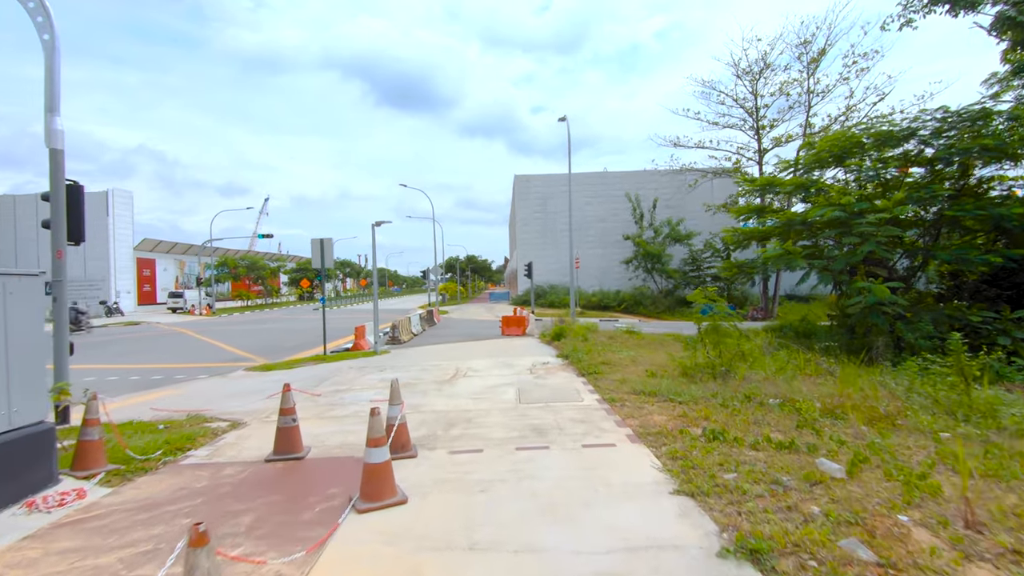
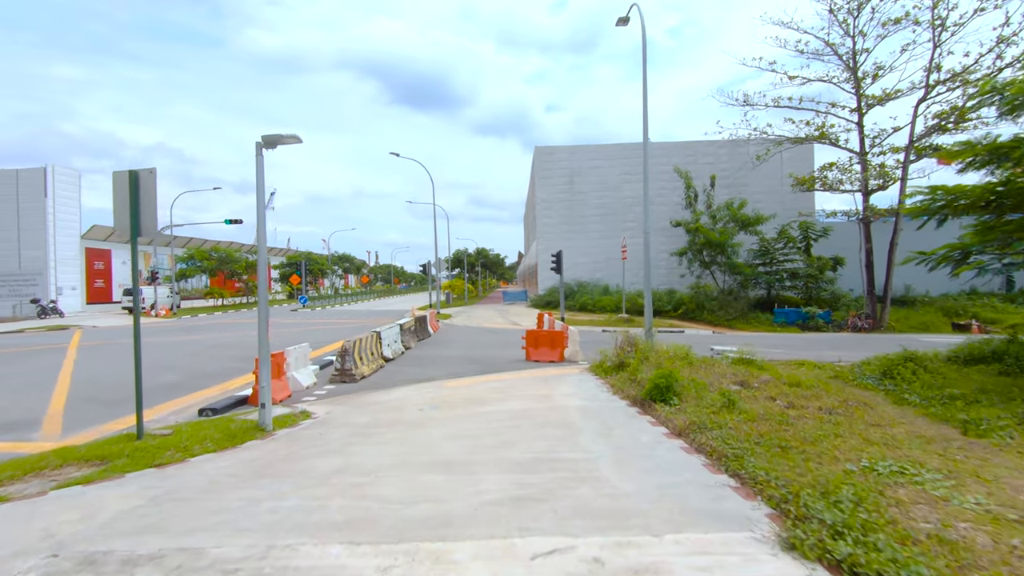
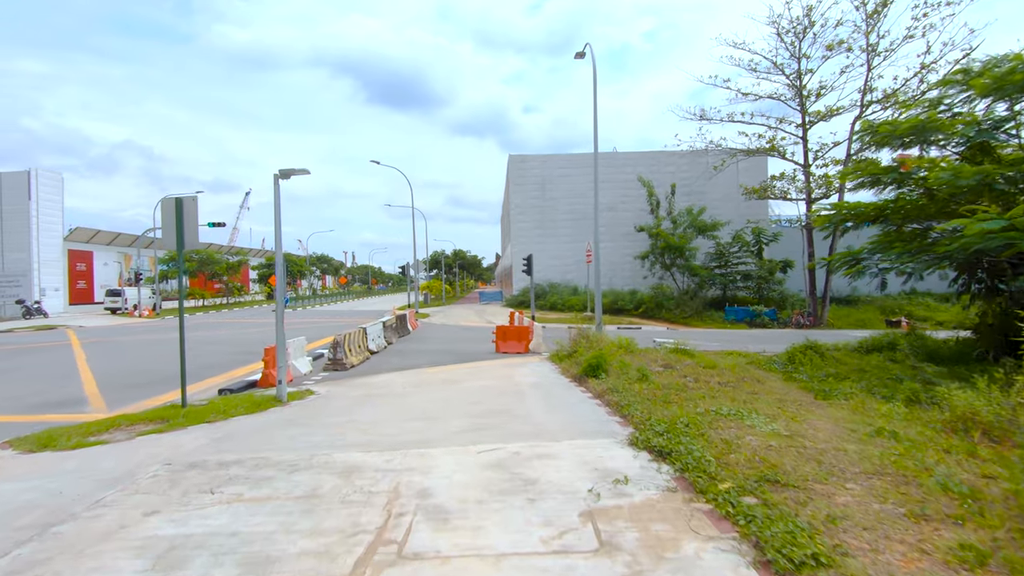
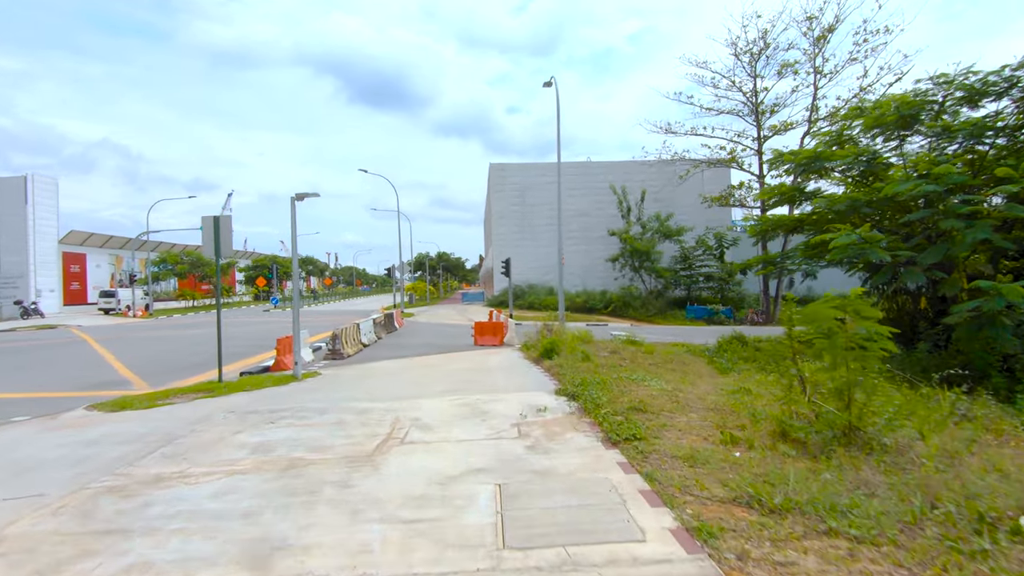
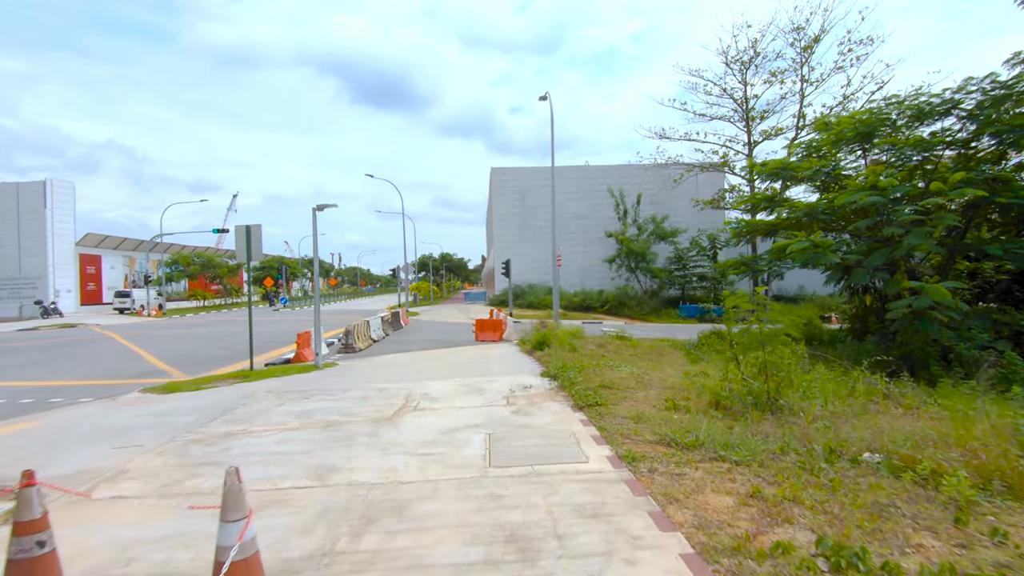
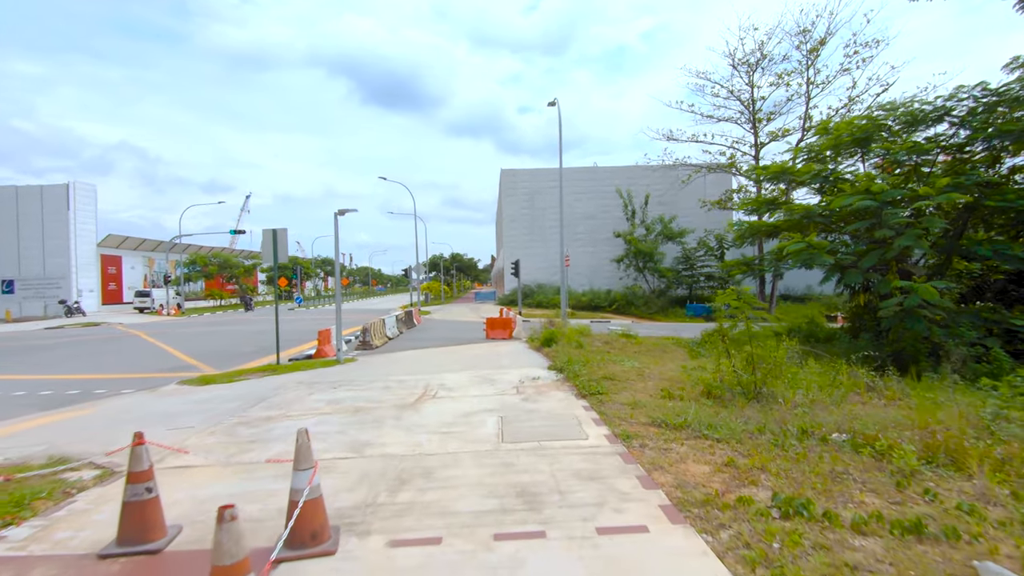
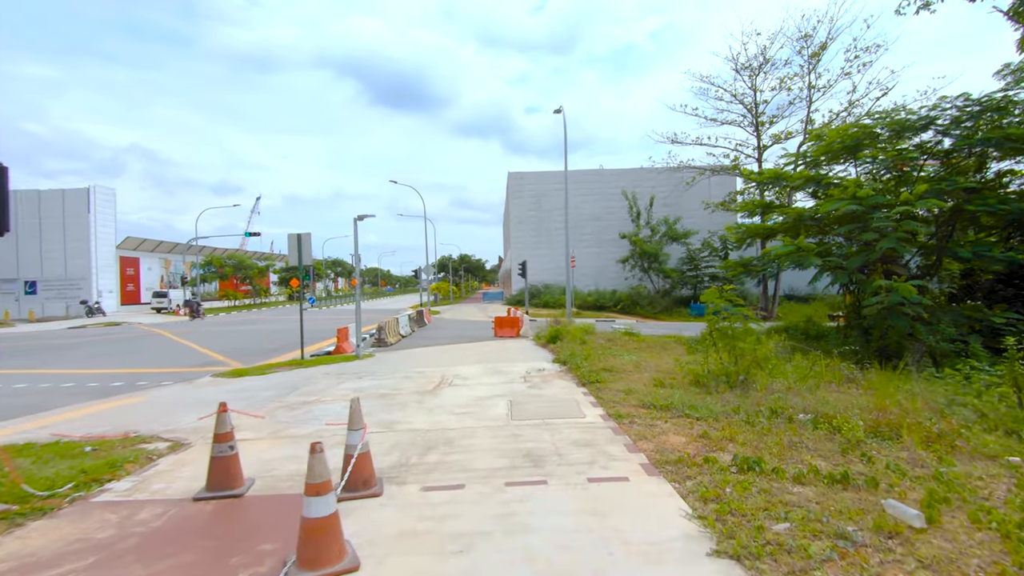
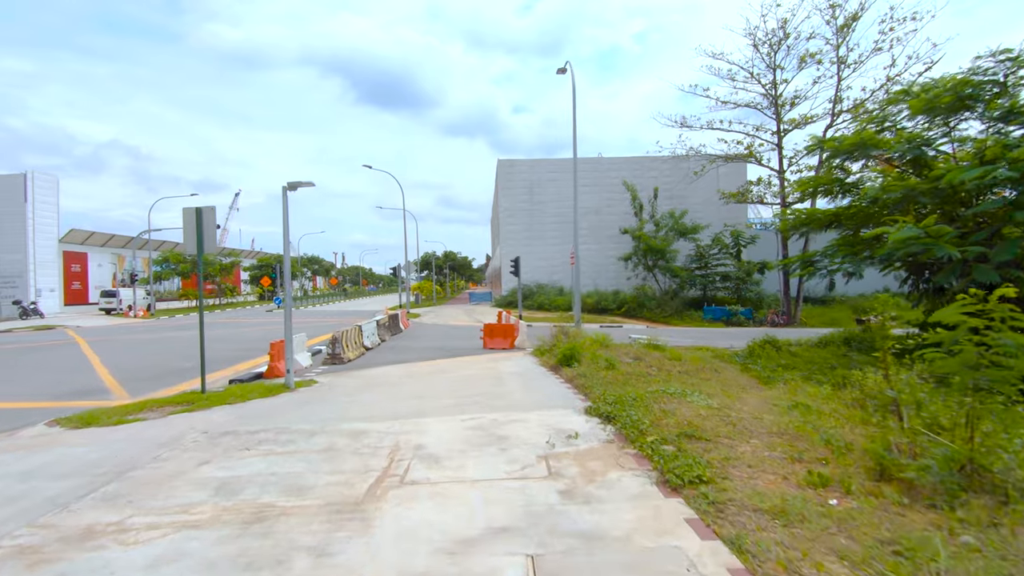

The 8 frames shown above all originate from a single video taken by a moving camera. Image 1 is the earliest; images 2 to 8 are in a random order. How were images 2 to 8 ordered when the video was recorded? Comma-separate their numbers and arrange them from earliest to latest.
7, 6, 5, 4, 8, 3, 2
